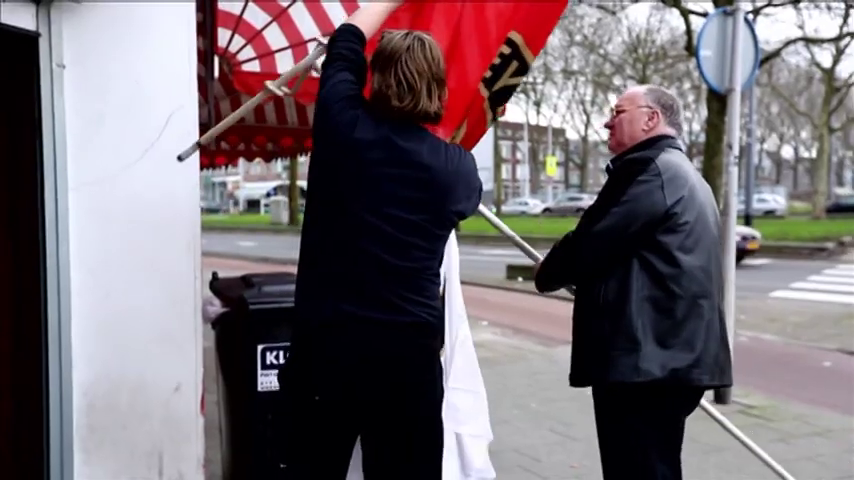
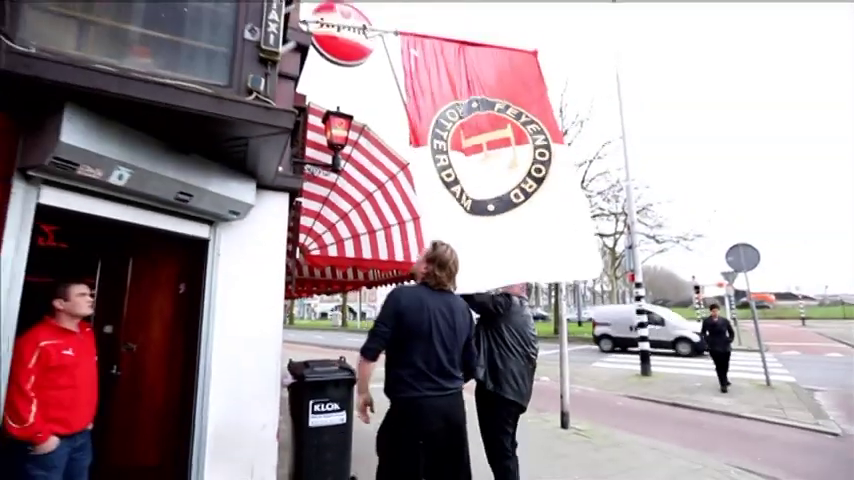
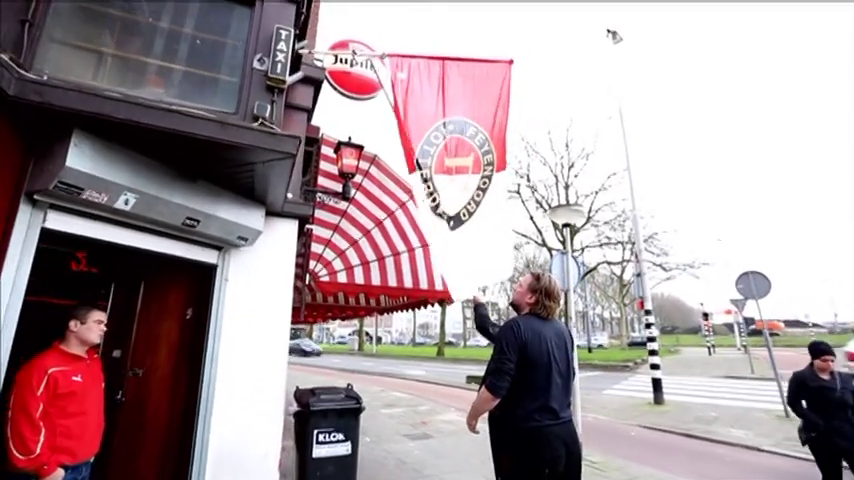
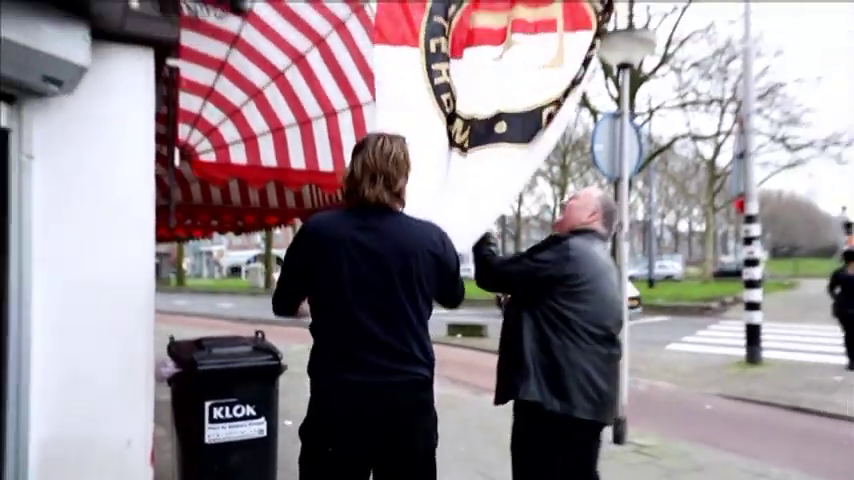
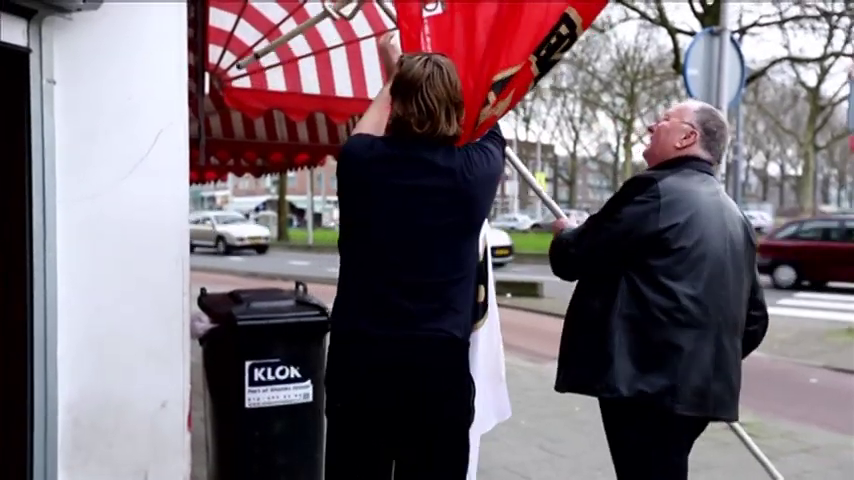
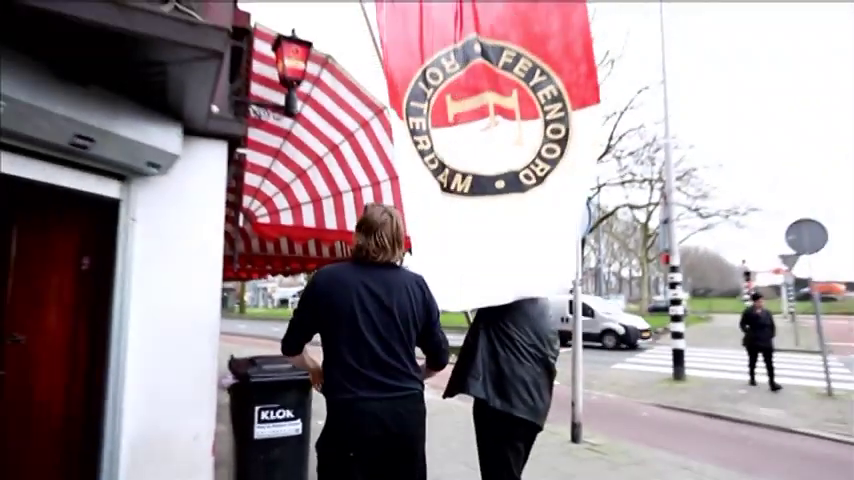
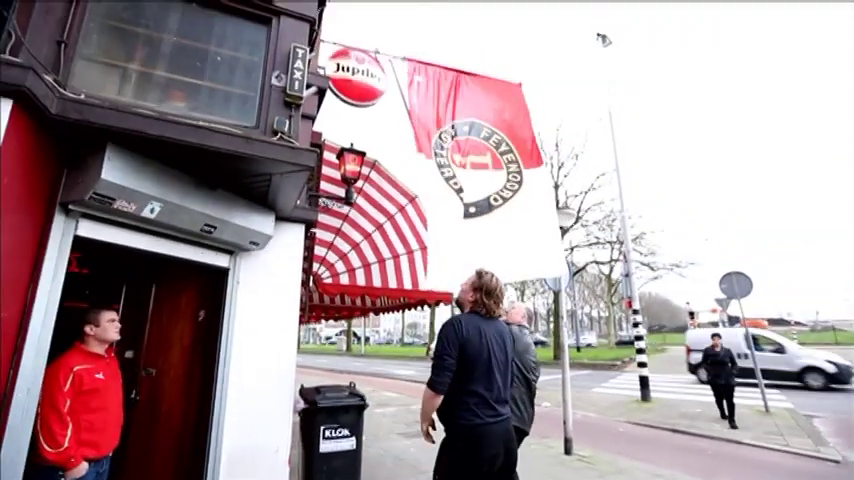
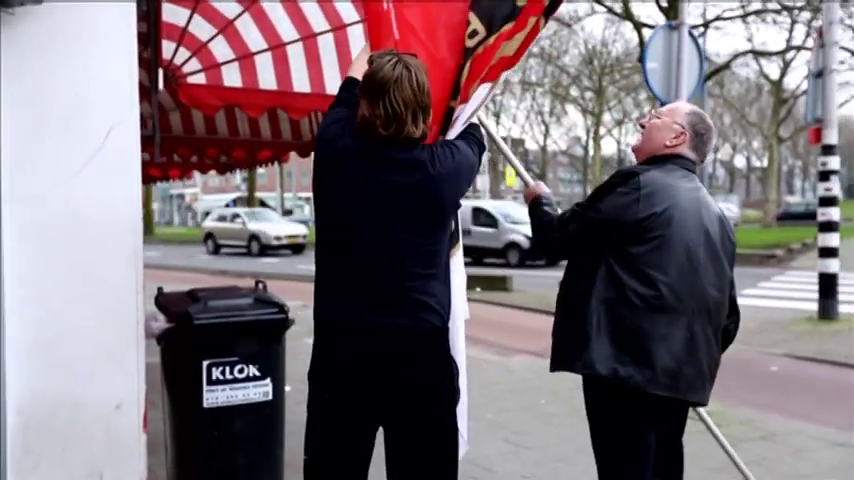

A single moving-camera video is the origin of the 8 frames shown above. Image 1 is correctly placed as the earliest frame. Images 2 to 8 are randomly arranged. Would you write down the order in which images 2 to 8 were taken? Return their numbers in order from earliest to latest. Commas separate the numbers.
5, 8, 4, 6, 2, 7, 3
